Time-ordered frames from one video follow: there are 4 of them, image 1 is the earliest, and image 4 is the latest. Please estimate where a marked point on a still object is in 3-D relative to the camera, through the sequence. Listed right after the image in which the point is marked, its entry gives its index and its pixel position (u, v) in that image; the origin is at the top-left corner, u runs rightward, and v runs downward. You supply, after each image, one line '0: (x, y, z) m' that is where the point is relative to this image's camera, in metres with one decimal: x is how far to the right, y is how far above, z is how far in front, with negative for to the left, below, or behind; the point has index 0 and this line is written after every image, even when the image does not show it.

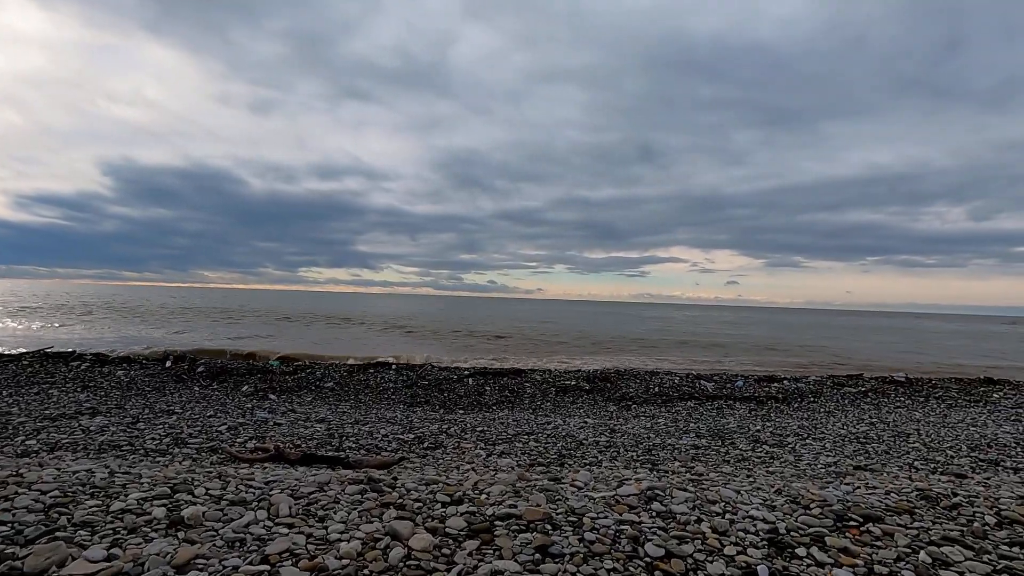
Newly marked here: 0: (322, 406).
0: (-4.9, -3.1, +13.9) m
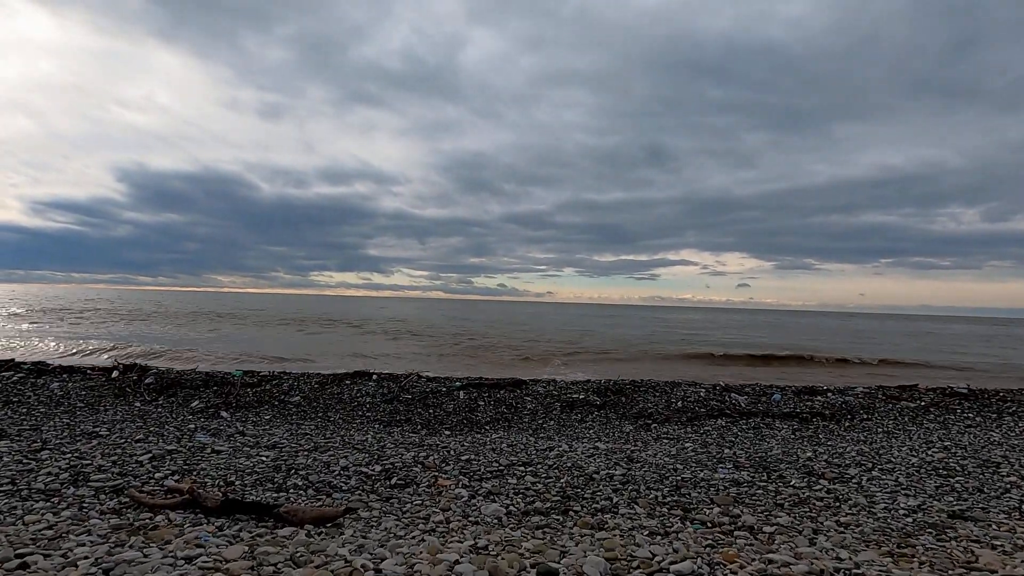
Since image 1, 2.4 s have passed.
0: (-5.0, -3.1, +11.6) m
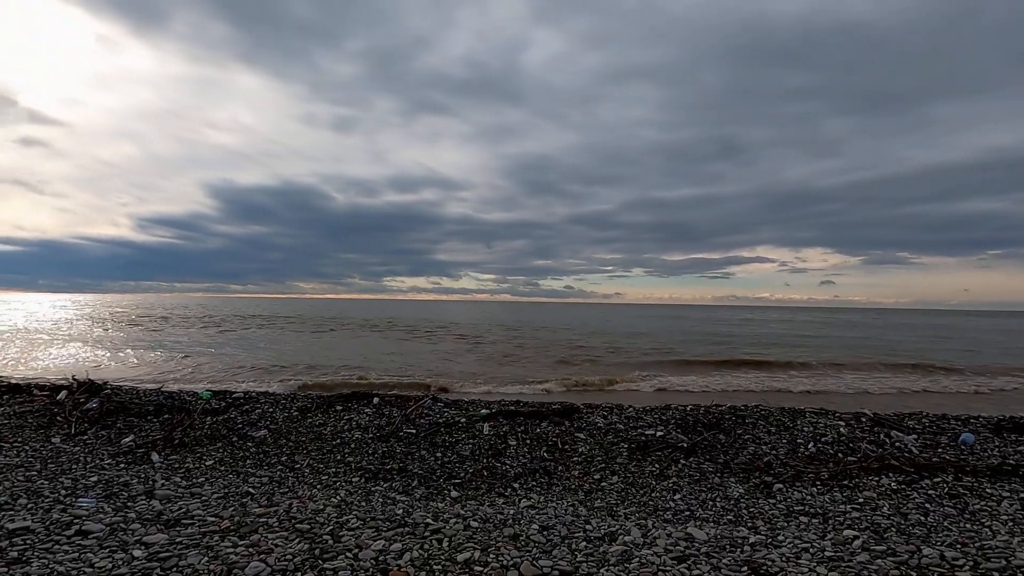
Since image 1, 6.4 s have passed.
0: (-4.5, -3.0, +7.9) m
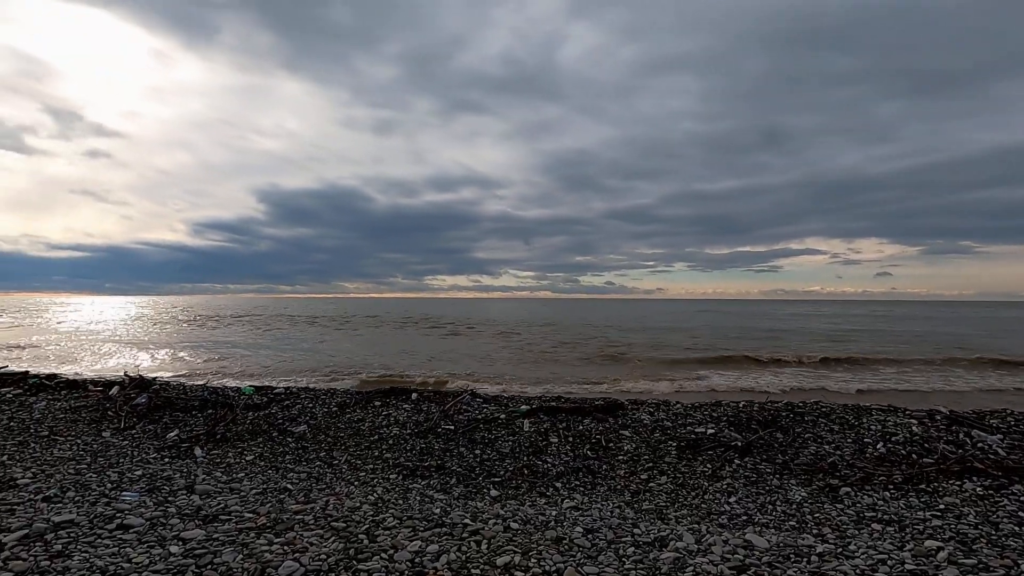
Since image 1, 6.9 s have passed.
0: (-3.9, -2.9, +7.9) m
